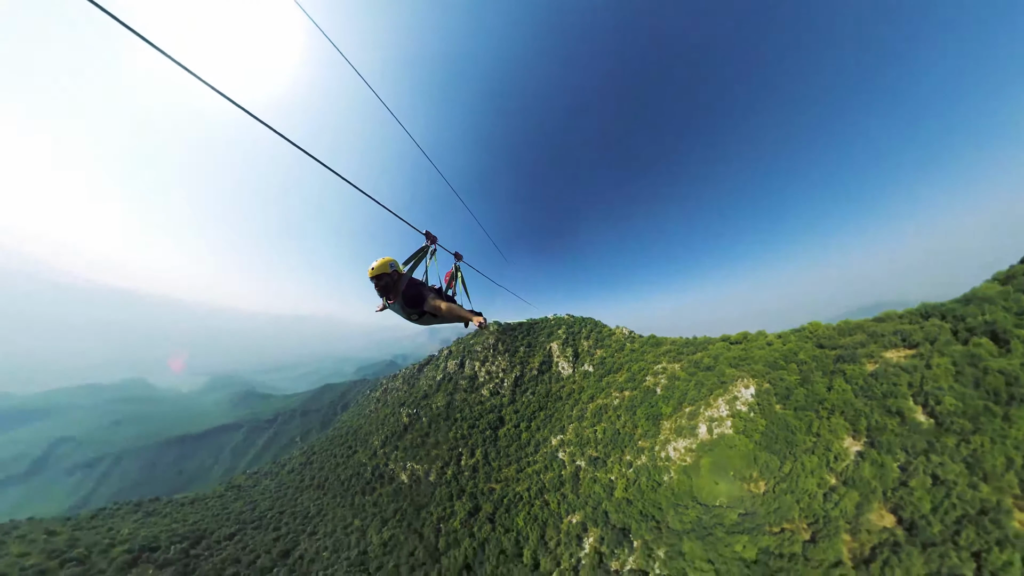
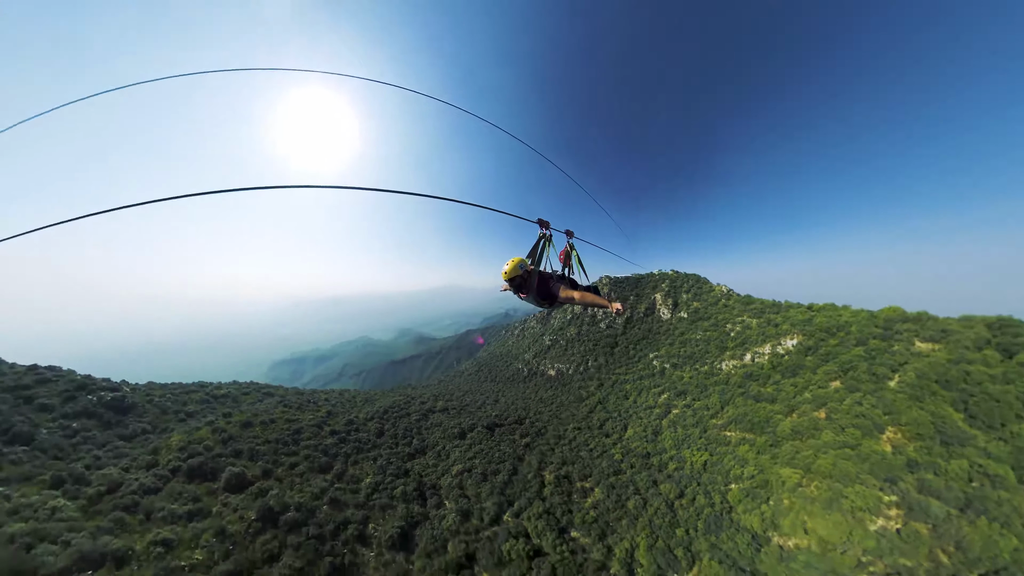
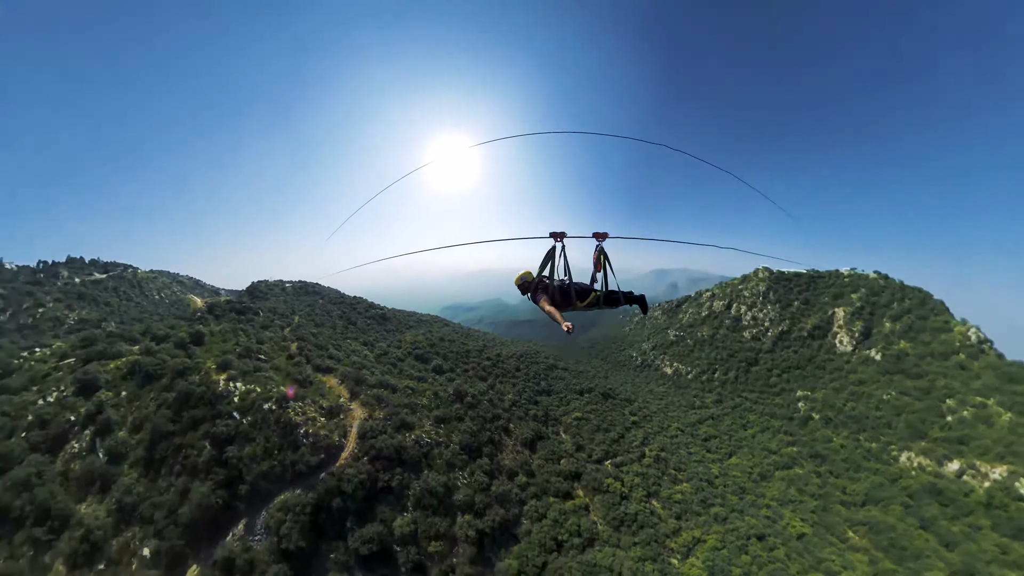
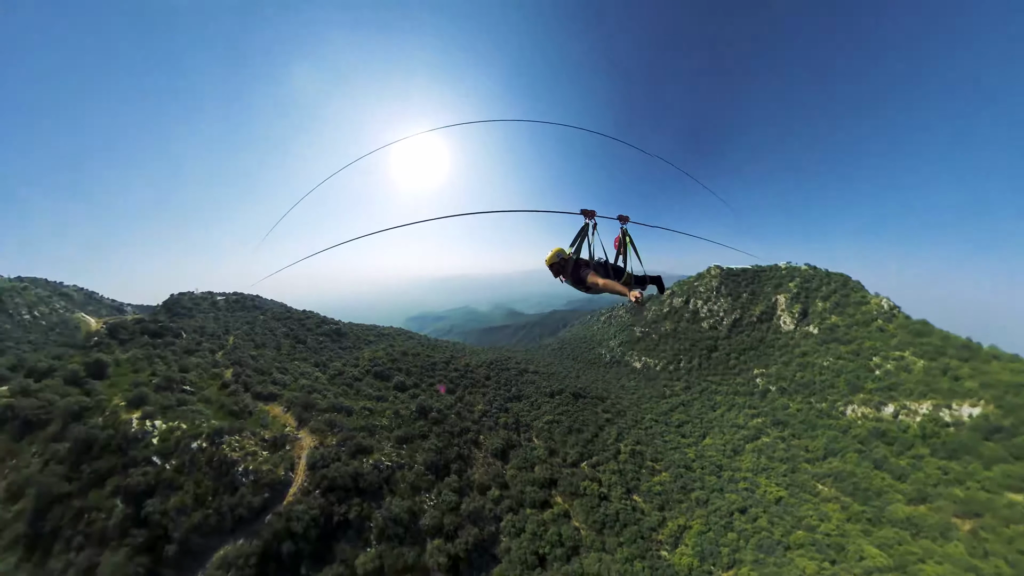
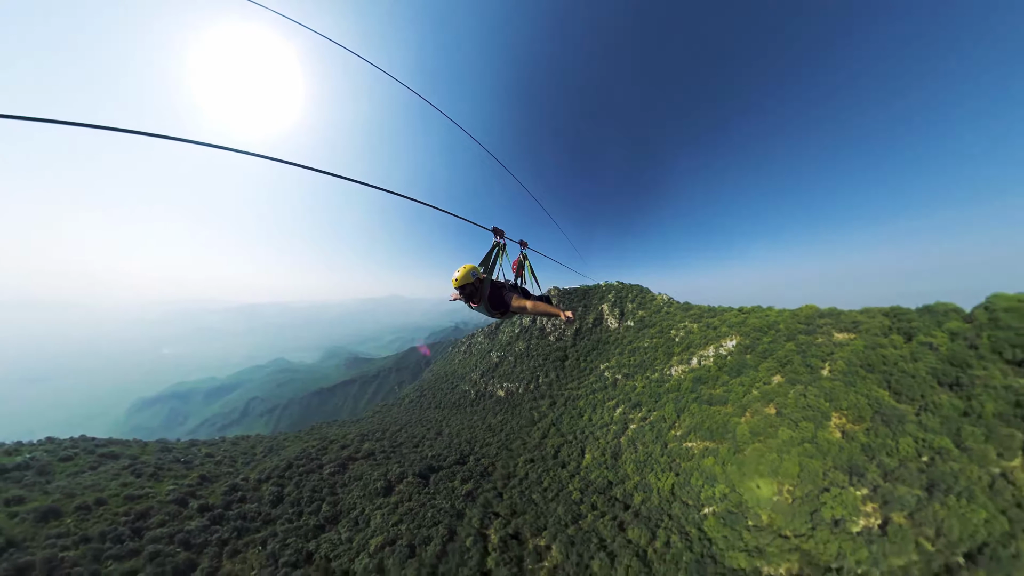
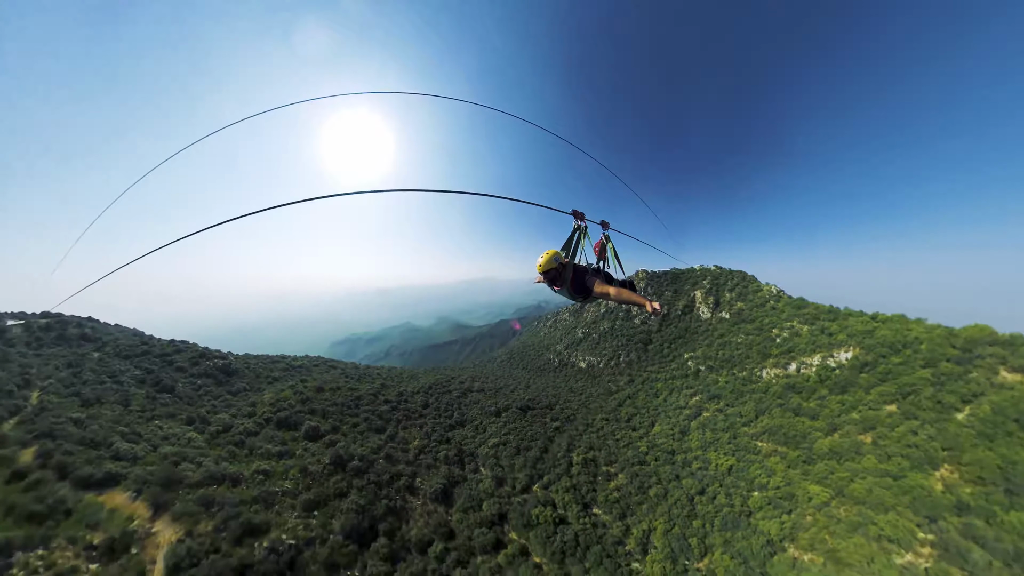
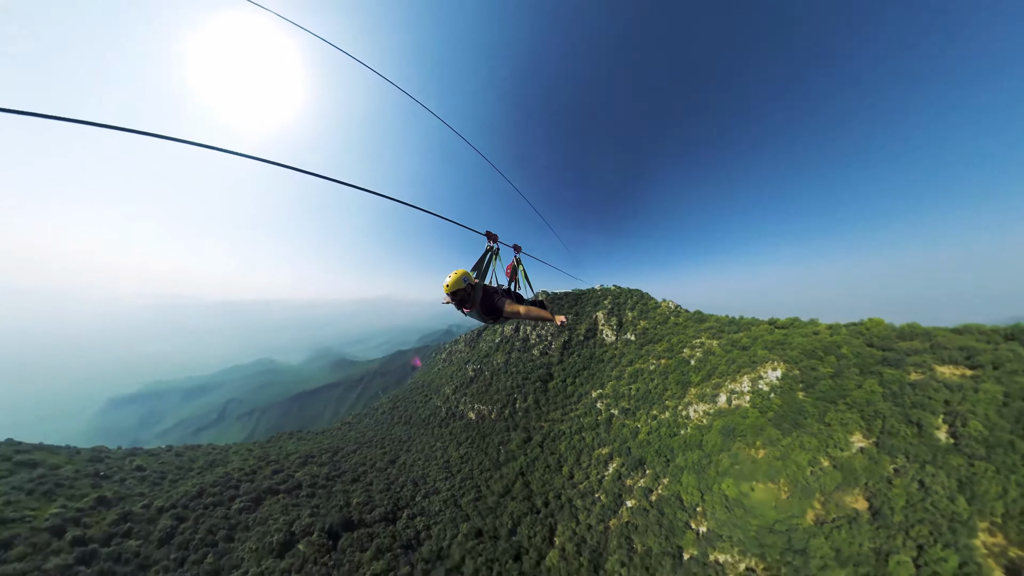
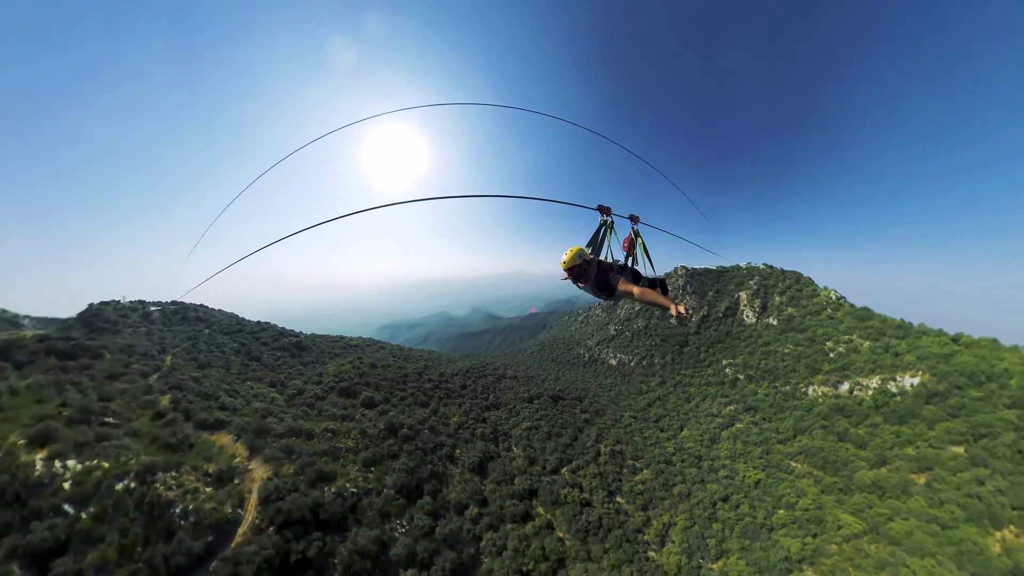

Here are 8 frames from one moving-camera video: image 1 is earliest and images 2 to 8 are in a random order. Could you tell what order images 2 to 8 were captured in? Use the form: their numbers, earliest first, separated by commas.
7, 5, 2, 6, 8, 4, 3
